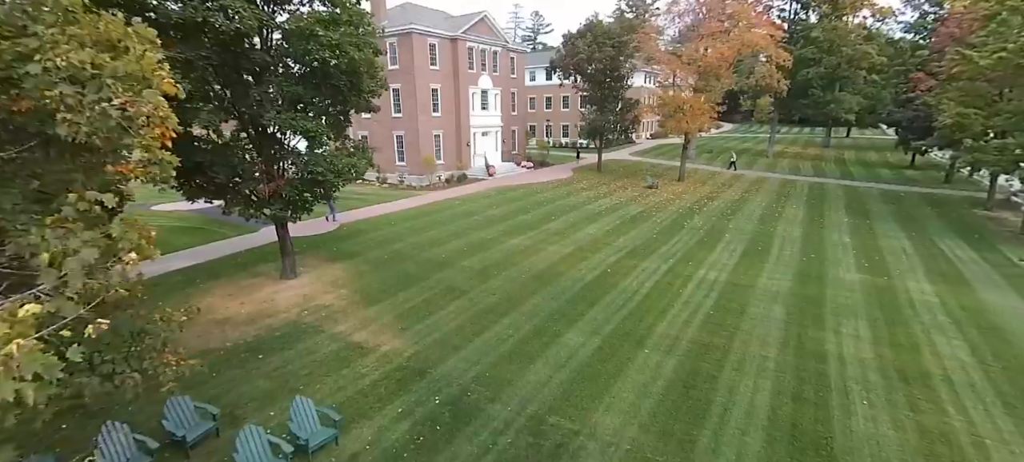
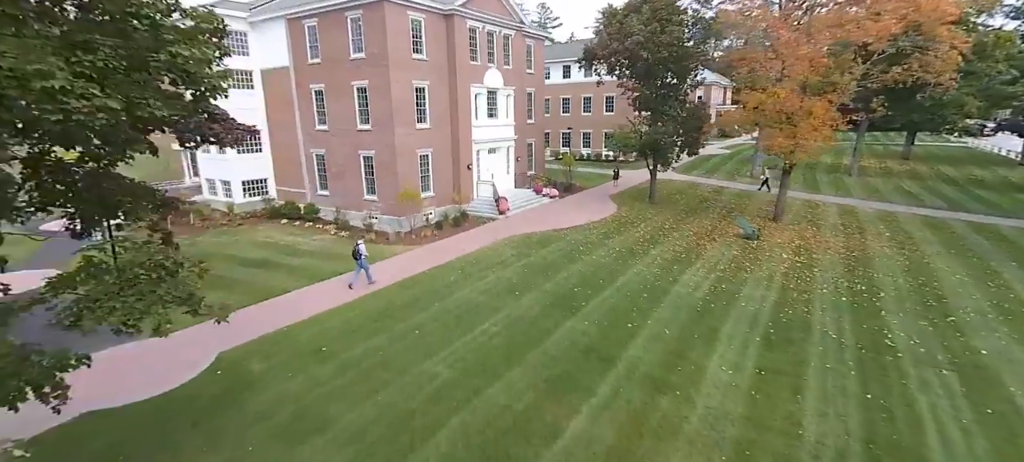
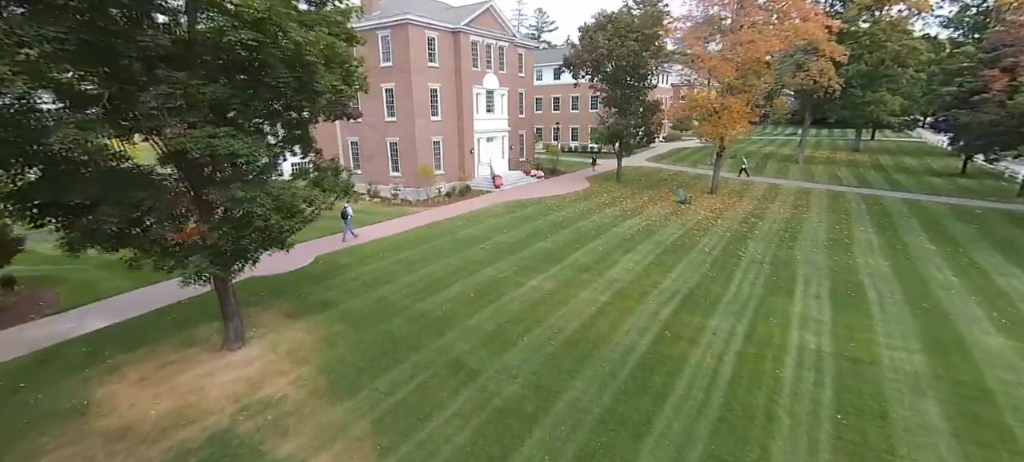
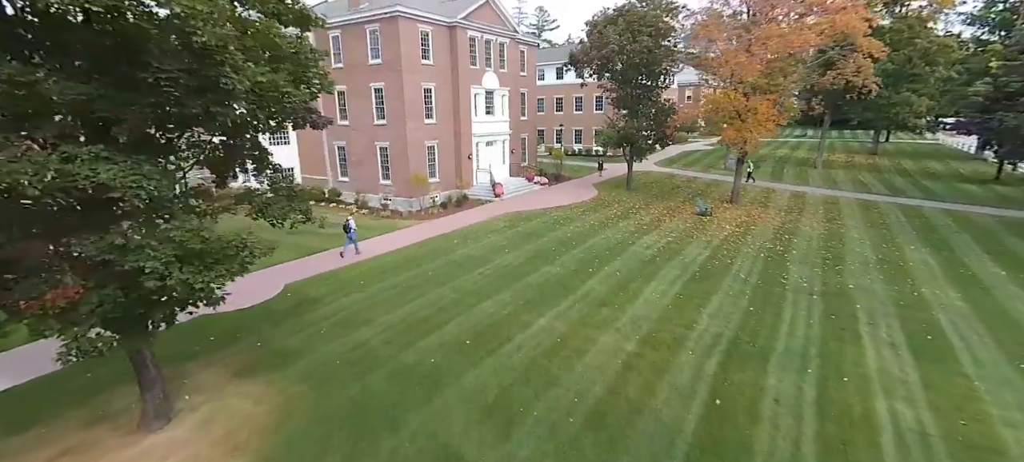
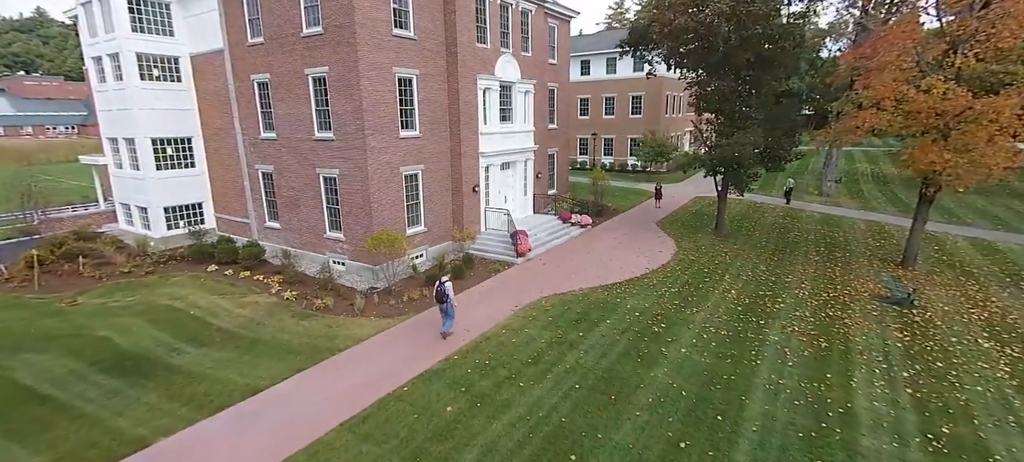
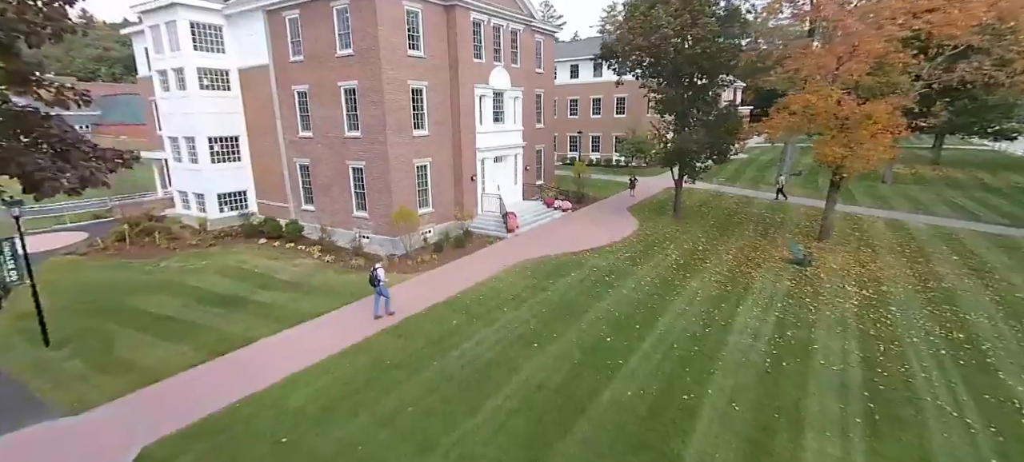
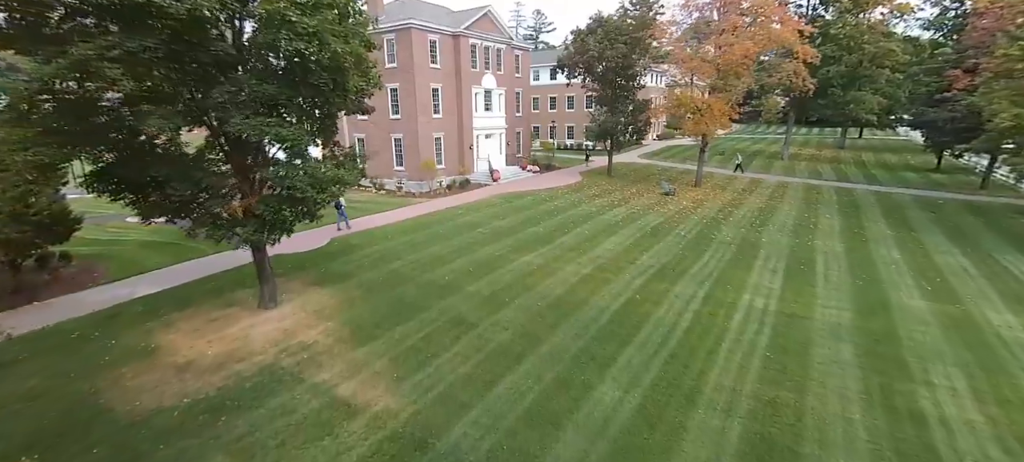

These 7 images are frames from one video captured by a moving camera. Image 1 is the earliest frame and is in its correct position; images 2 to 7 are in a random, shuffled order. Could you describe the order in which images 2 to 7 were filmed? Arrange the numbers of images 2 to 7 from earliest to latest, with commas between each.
7, 3, 4, 2, 6, 5
